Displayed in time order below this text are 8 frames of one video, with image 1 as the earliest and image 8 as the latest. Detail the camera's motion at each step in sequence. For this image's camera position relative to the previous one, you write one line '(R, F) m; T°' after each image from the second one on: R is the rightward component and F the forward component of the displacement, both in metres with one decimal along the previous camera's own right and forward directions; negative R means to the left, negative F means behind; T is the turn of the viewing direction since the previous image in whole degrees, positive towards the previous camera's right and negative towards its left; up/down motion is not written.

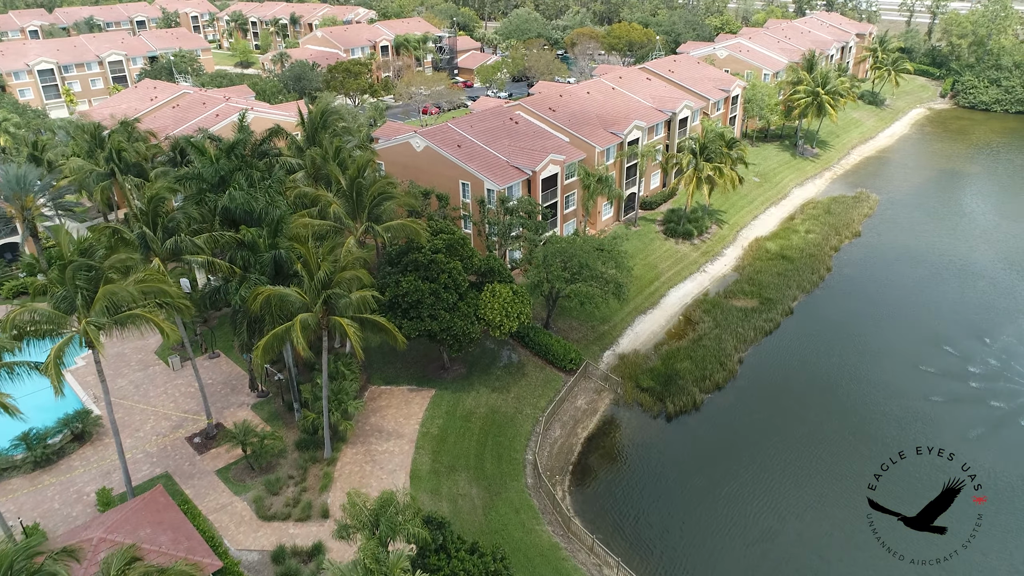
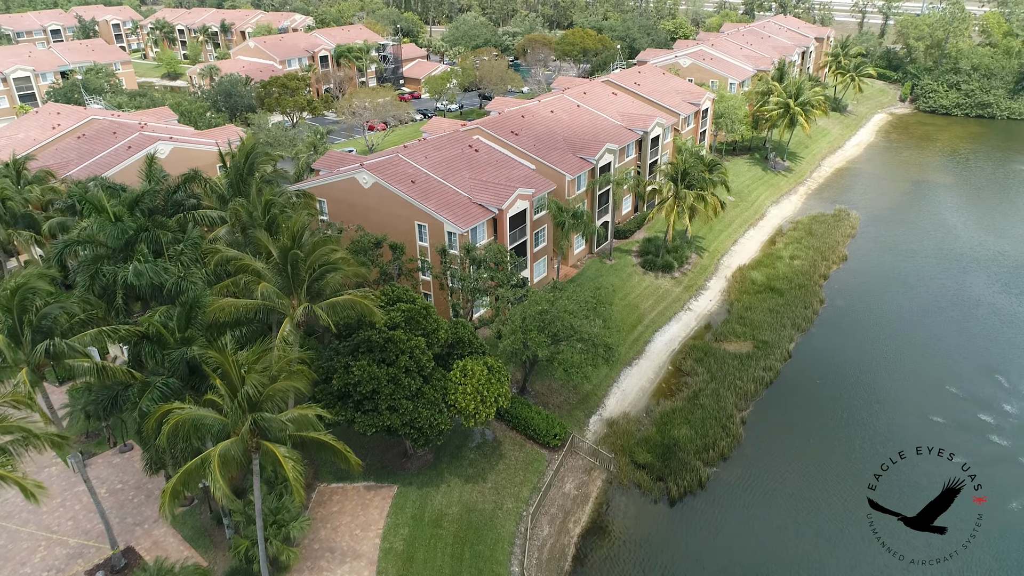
(-0.8, +5.8) m; +4°
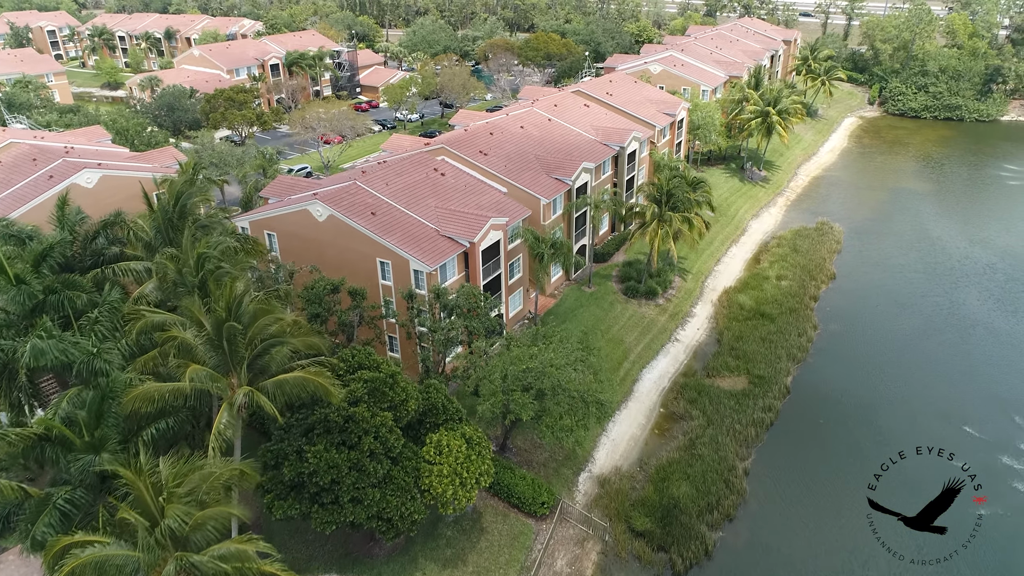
(-0.5, +4.0) m; +3°
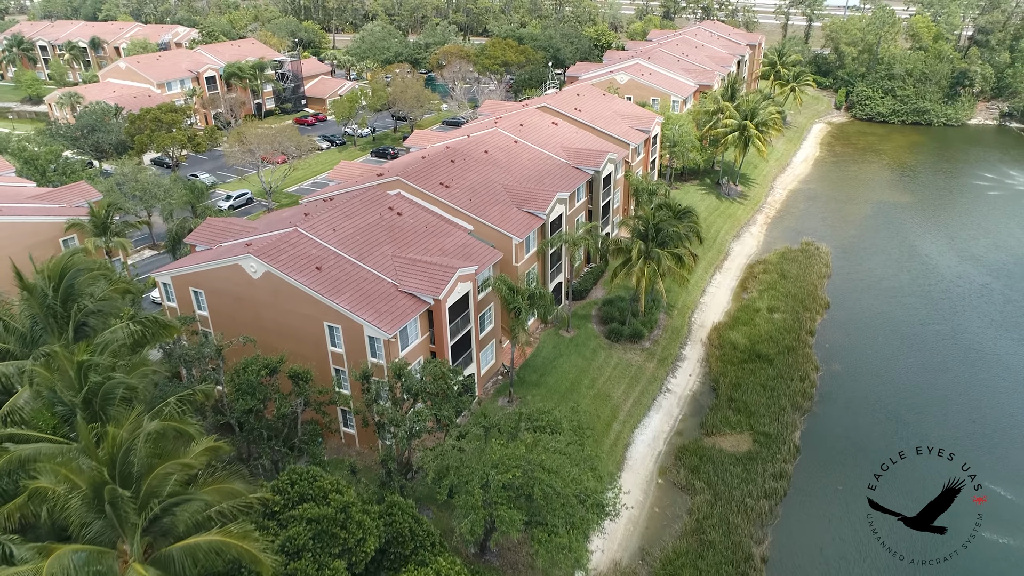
(-0.6, +5.3) m; +3°
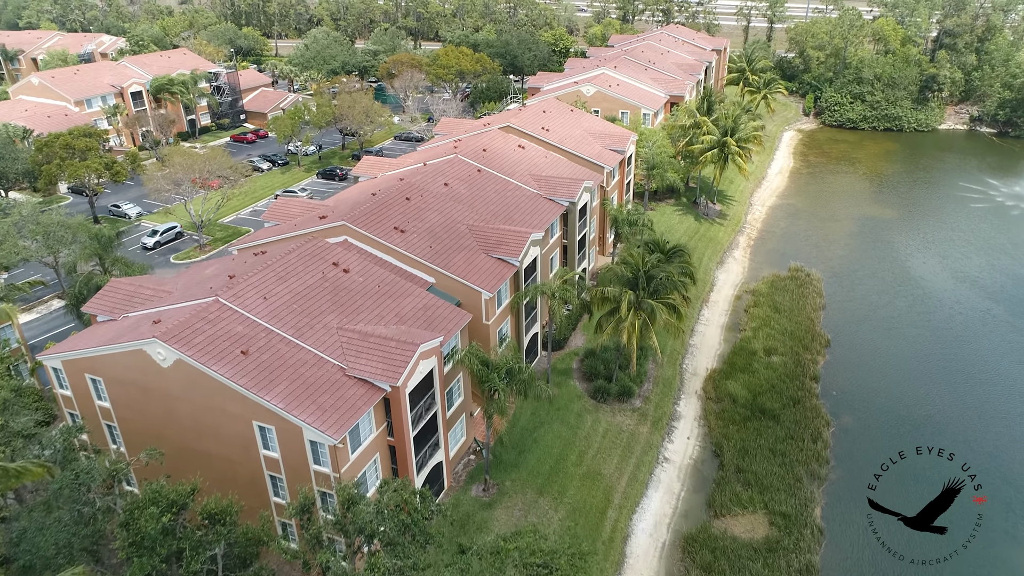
(-0.5, +5.7) m; +3°
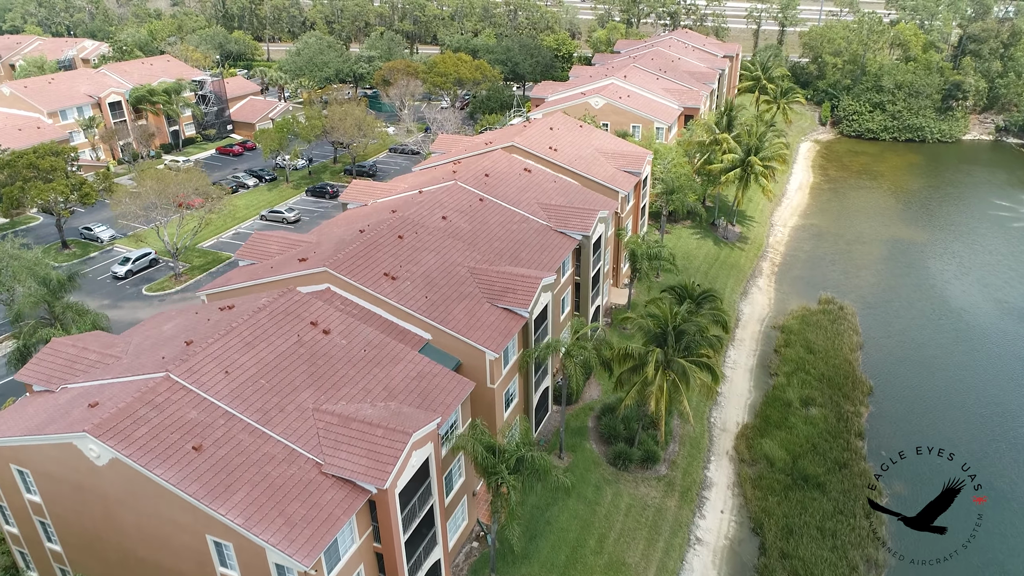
(-0.4, +4.6) m; 0°
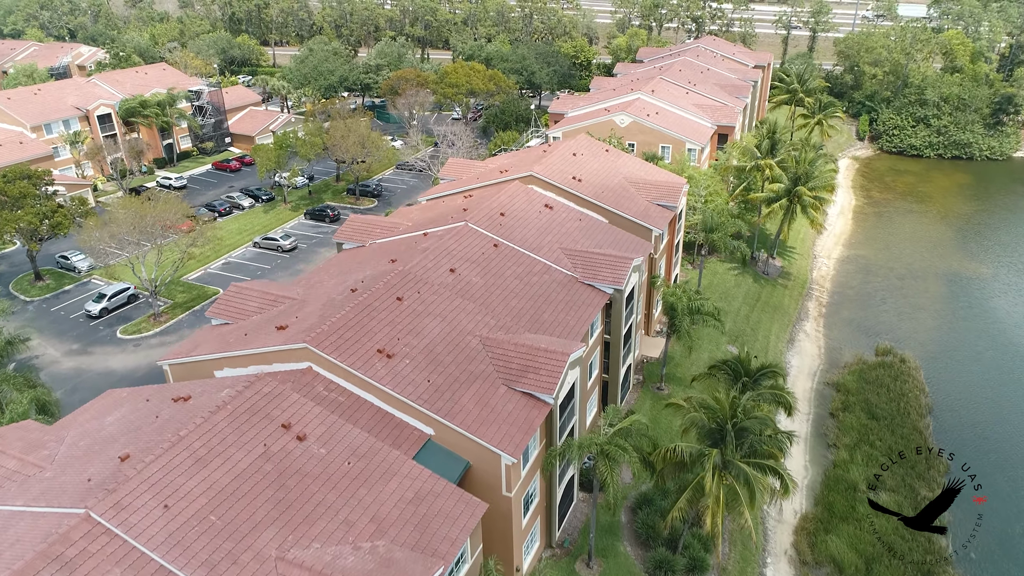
(-0.4, +5.4) m; -1°
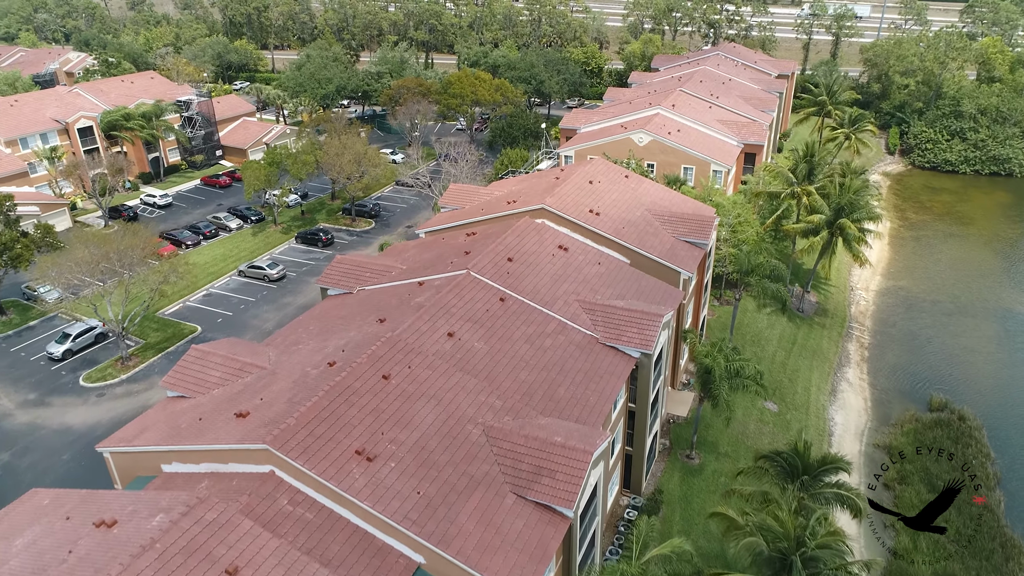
(-0.1, +4.7) m; 0°
